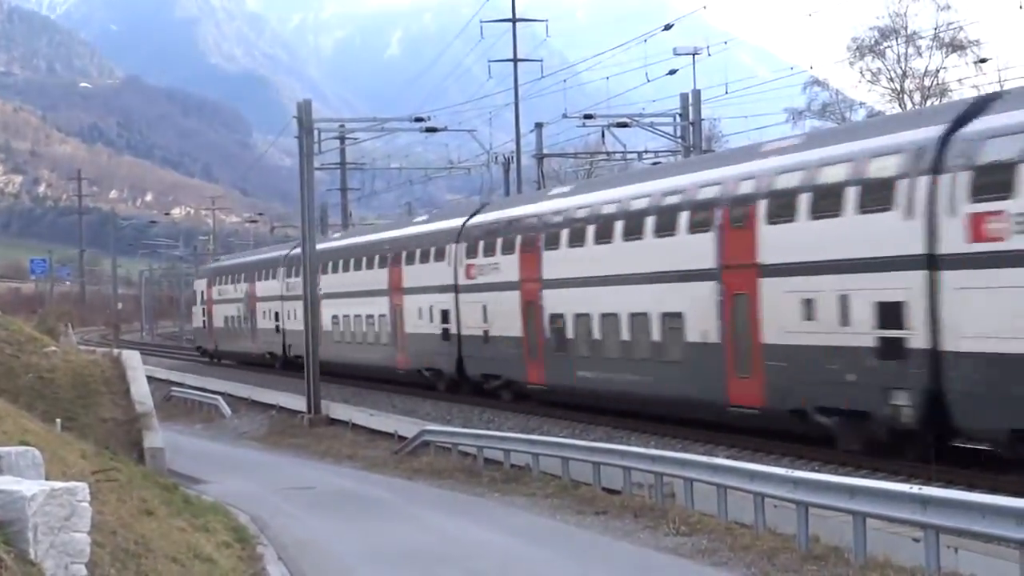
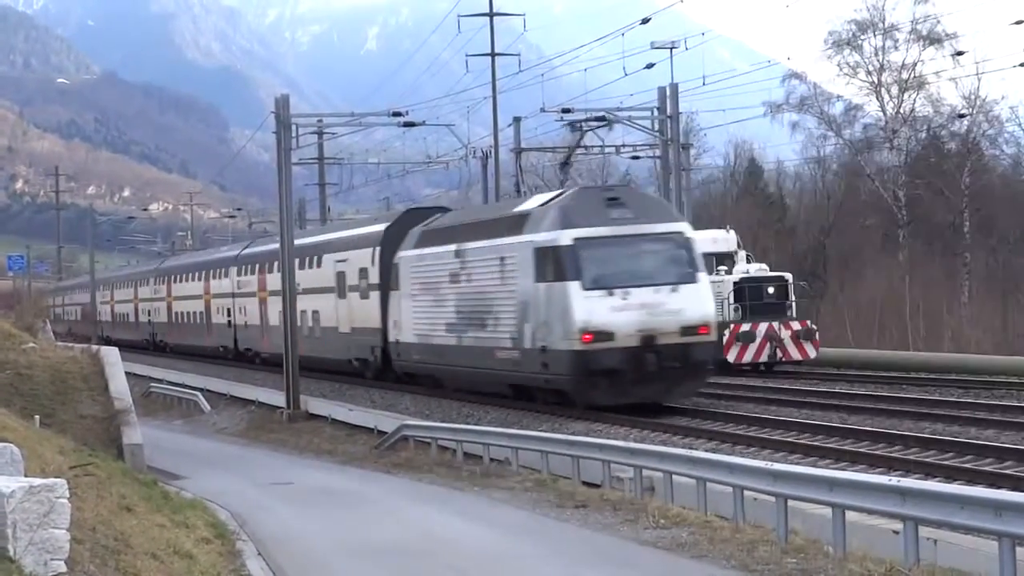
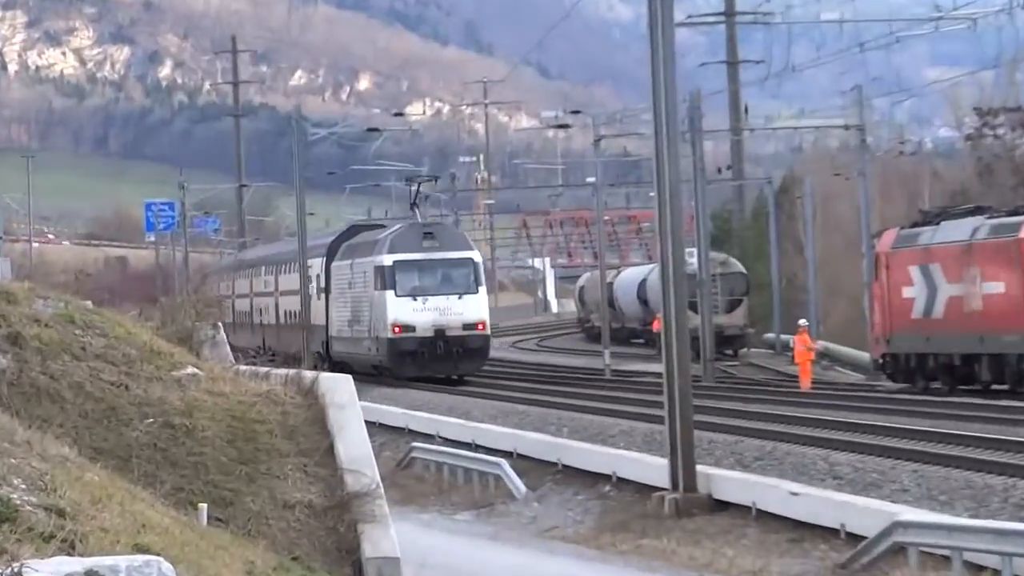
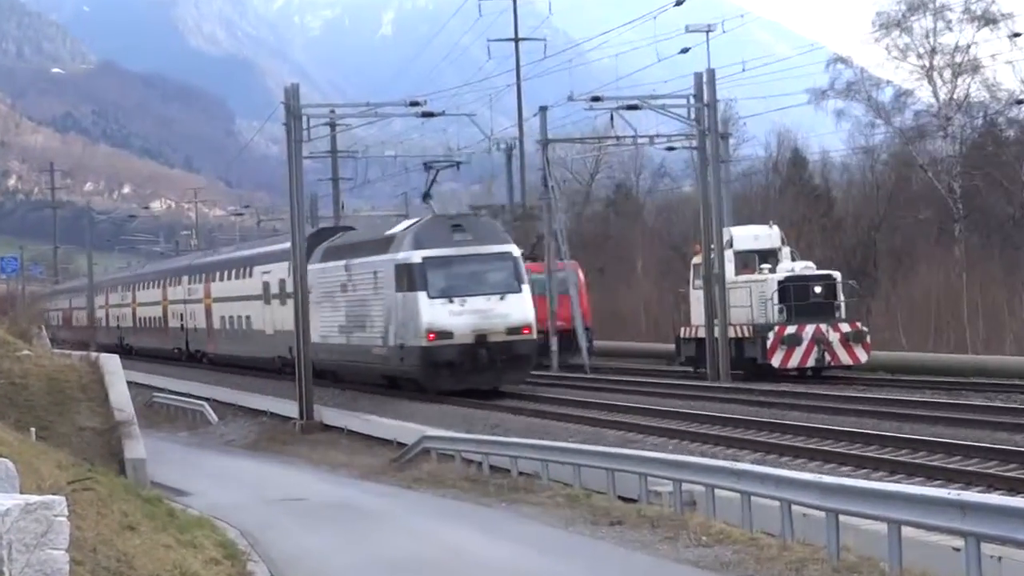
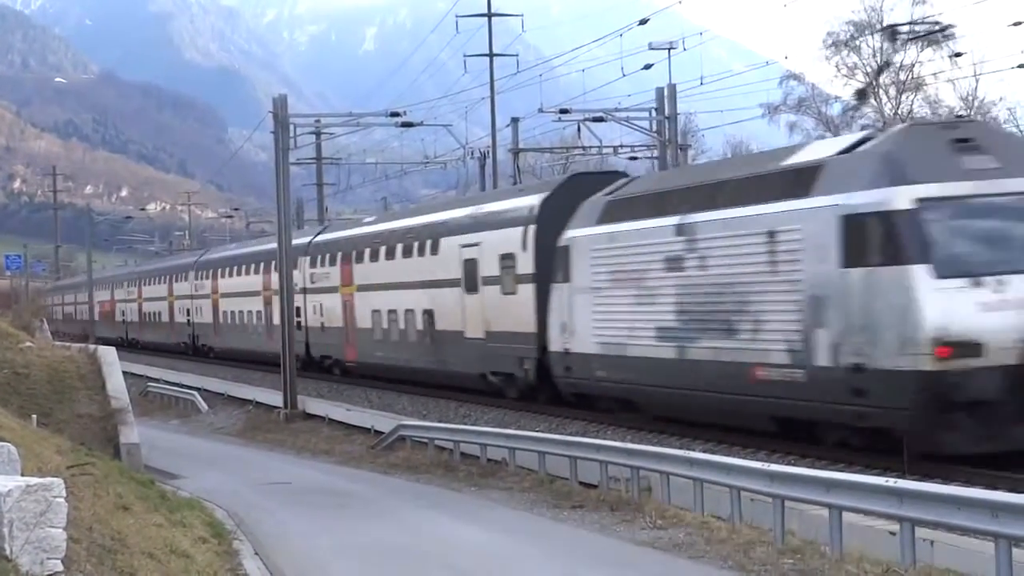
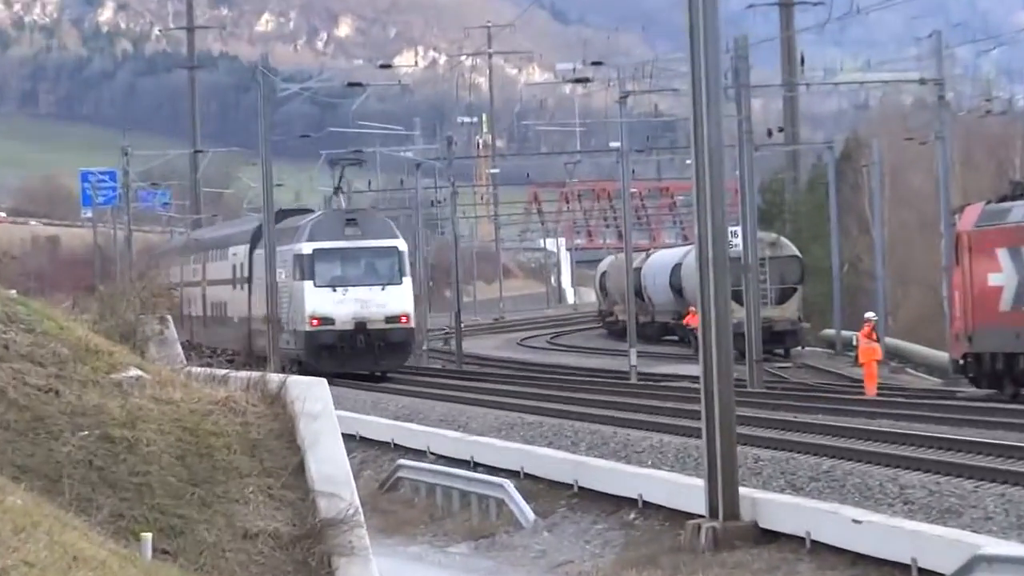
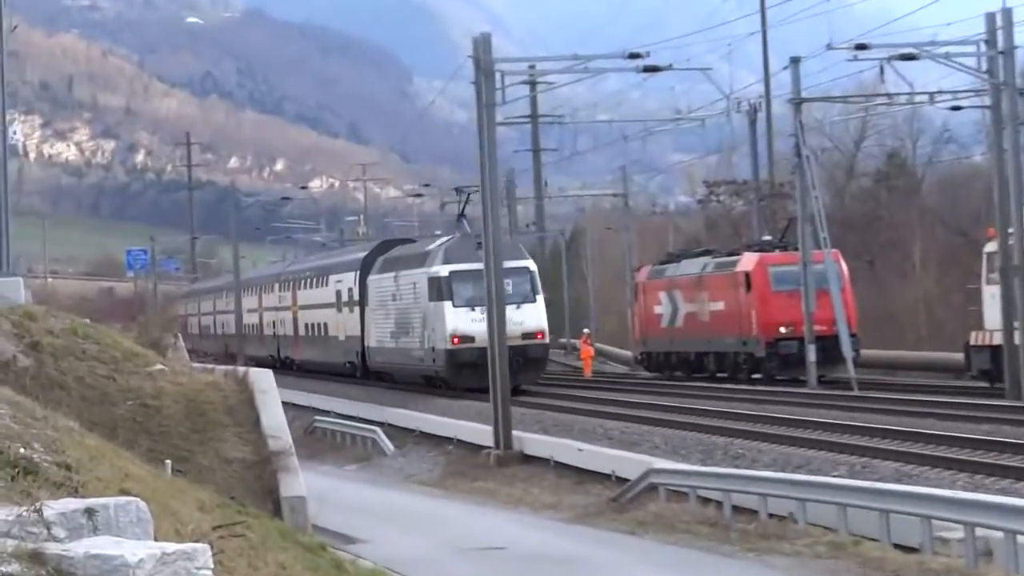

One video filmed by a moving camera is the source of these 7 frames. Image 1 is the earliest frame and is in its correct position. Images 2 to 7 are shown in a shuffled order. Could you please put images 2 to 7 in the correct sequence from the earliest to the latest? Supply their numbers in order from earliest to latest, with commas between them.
5, 2, 4, 7, 3, 6
